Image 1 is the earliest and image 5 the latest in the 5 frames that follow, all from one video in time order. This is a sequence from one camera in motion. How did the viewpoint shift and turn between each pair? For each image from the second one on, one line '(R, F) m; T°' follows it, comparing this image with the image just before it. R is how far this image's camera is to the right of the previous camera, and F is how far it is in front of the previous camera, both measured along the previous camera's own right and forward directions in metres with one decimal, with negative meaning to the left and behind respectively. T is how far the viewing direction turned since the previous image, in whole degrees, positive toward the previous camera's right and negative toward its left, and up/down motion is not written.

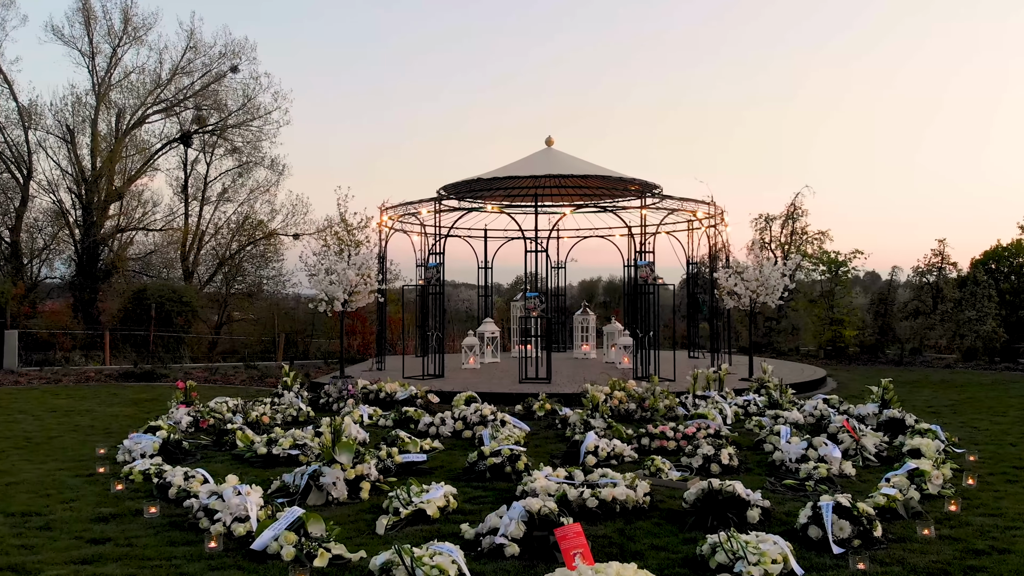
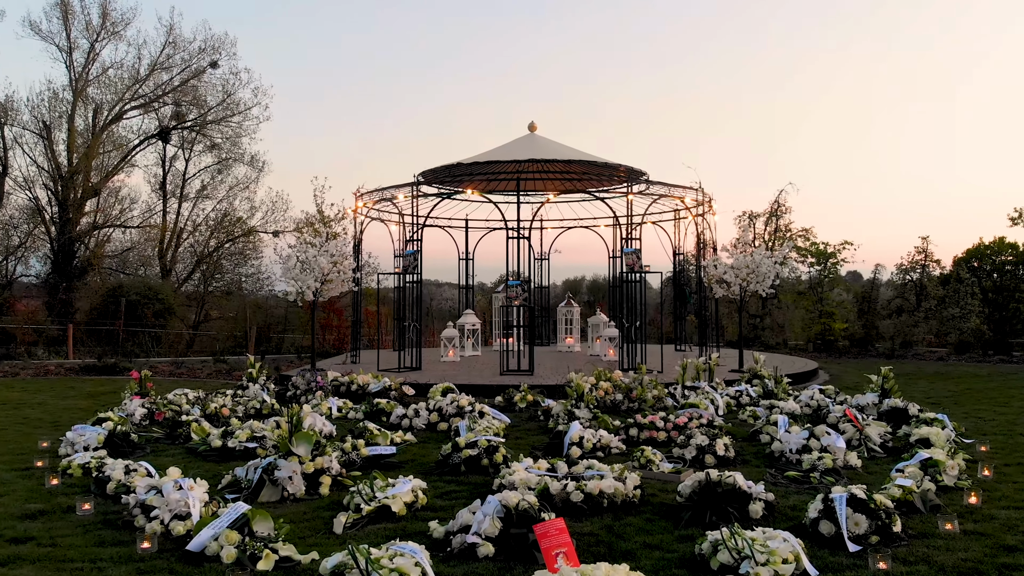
(0.0, +0.5) m; +1°
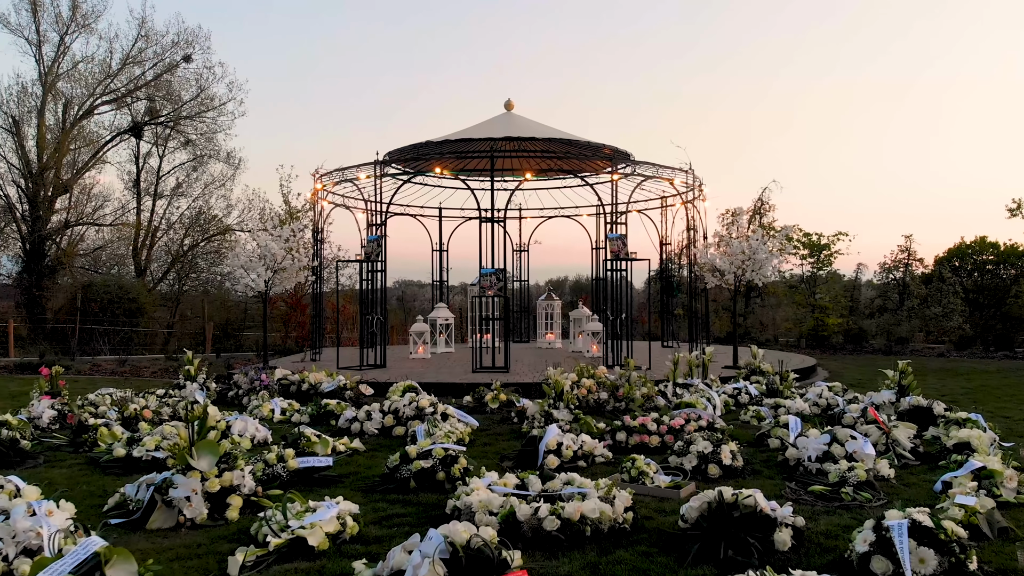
(+0.1, +1.0) m; +1°
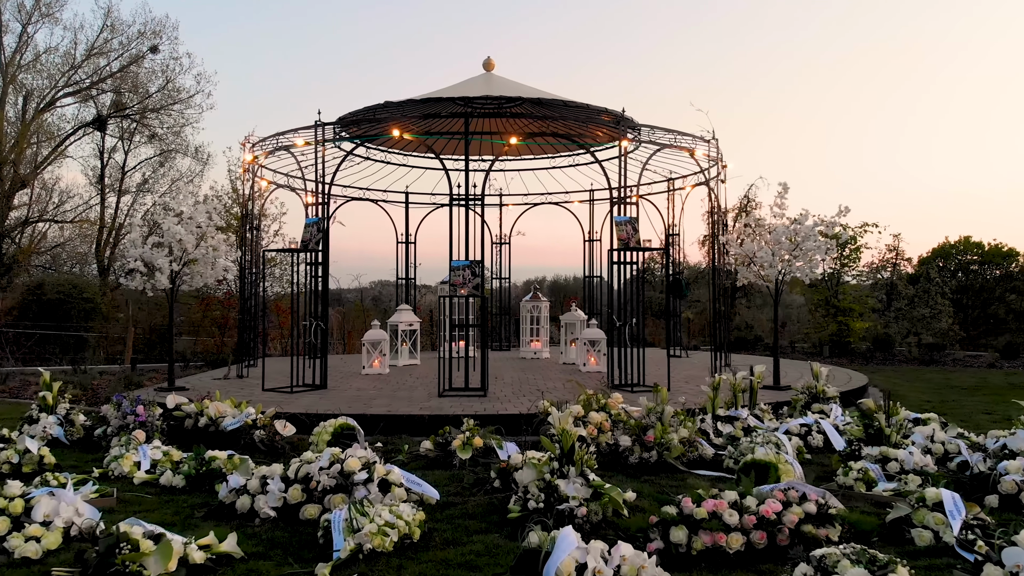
(0.0, +2.1) m; +2°
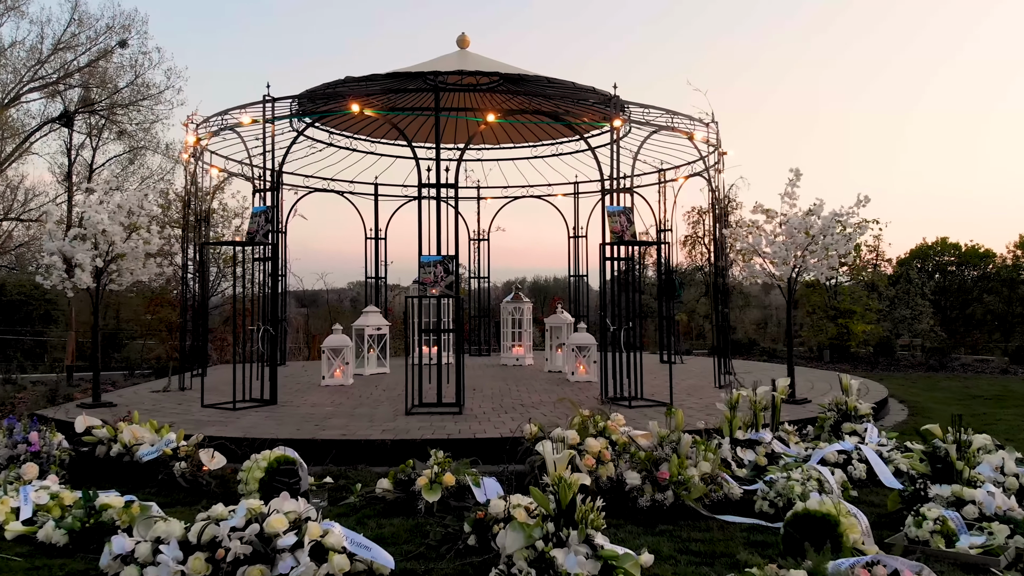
(0.0, +0.9) m; +2°
